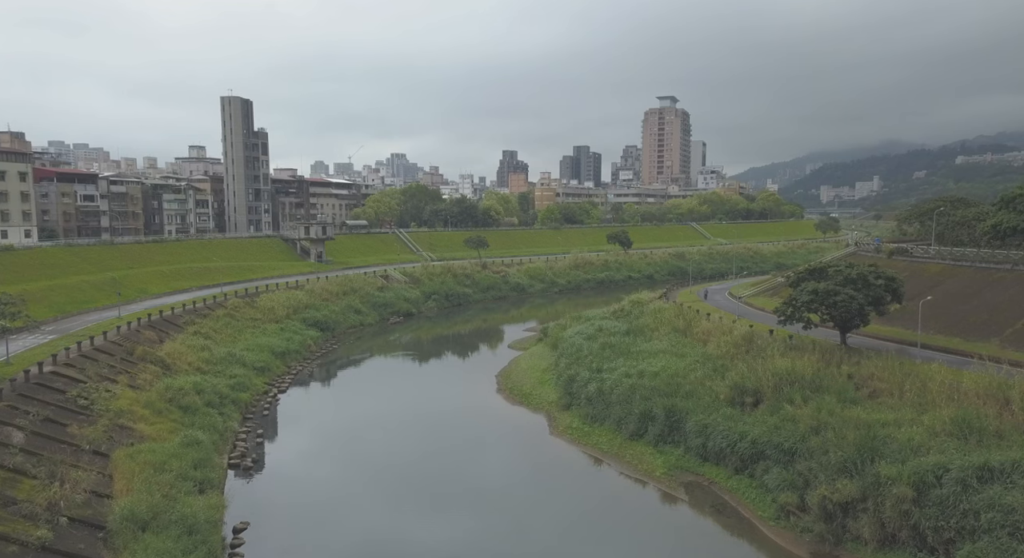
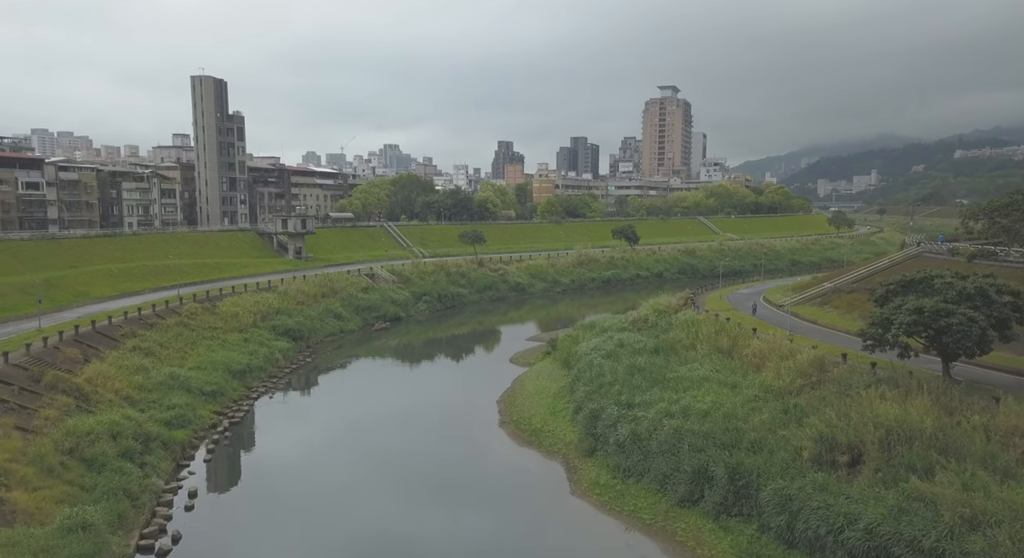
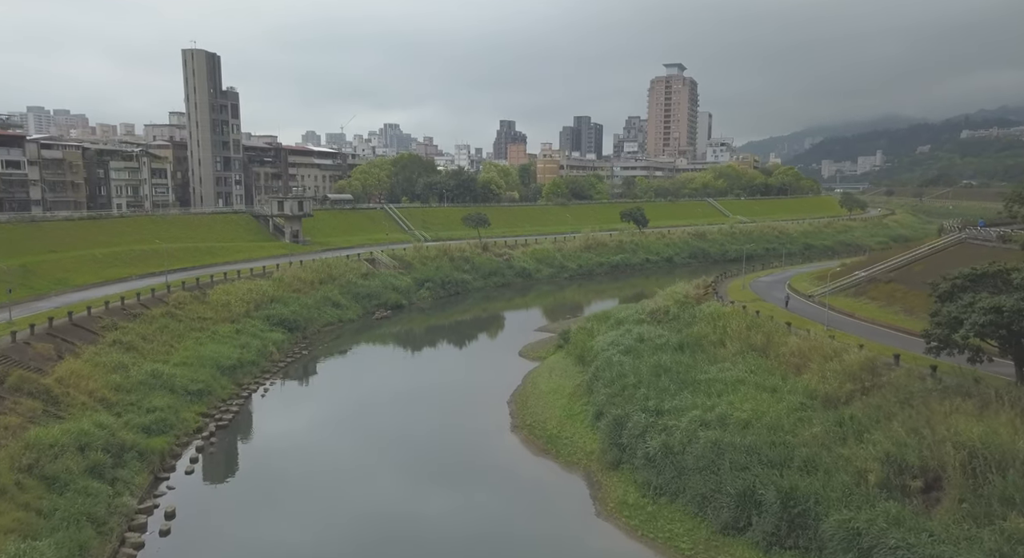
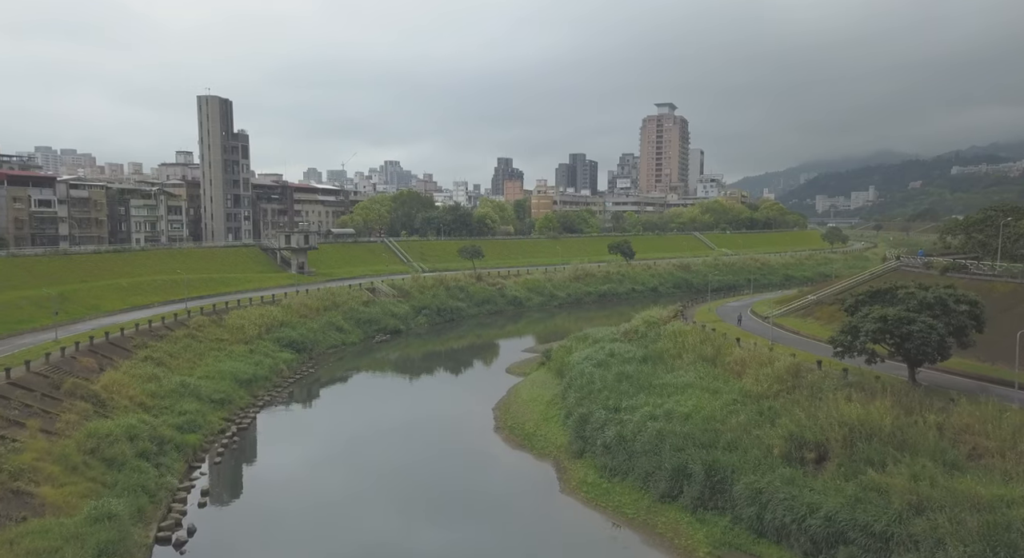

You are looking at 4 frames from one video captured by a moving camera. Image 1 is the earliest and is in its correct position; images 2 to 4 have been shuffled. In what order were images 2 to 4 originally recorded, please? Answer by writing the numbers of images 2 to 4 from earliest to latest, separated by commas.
4, 2, 3
